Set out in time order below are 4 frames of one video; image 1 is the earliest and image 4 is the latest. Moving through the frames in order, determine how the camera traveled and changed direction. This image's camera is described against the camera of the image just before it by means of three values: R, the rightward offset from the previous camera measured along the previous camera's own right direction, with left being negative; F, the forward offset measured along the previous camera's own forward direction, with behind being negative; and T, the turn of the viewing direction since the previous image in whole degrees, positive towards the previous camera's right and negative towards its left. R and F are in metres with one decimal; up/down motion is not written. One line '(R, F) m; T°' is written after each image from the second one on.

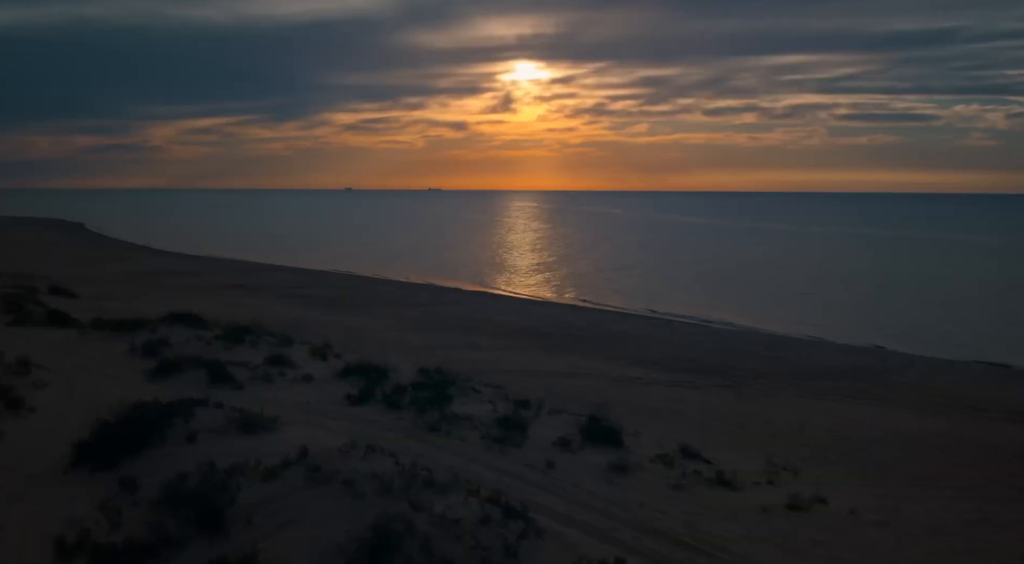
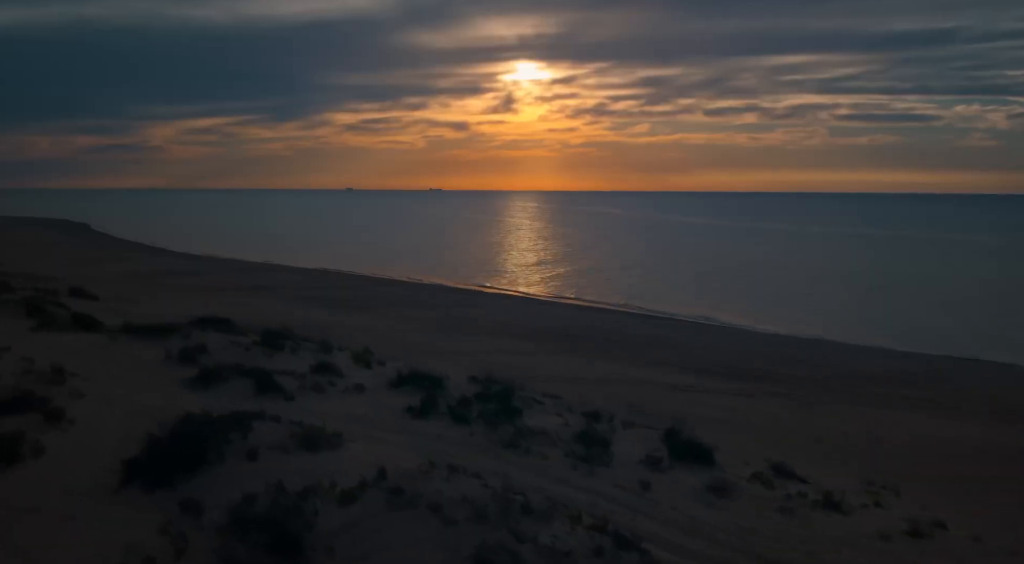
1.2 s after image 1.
(-0.9, +0.6) m; 0°
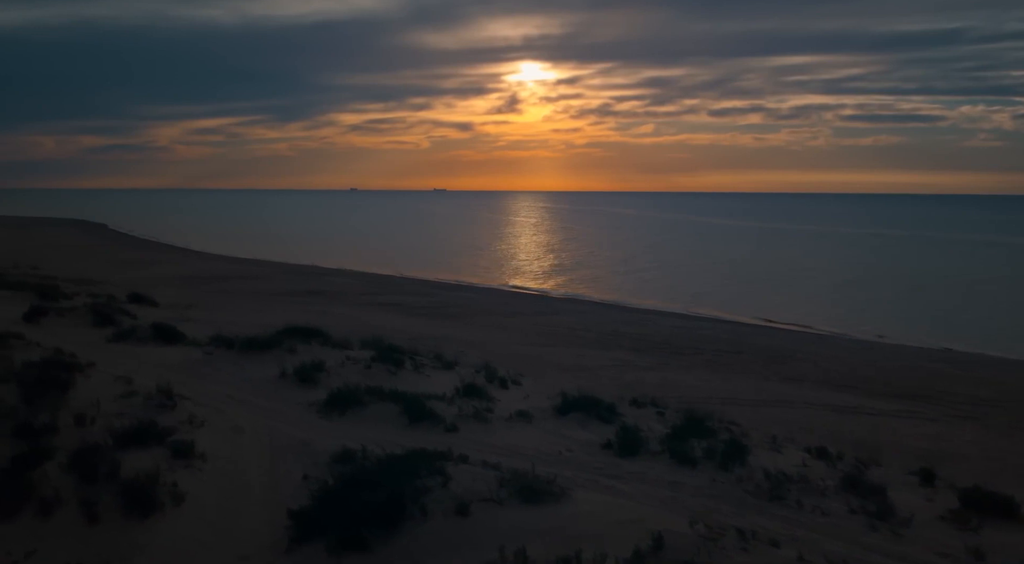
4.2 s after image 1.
(-2.2, +1.4) m; 0°
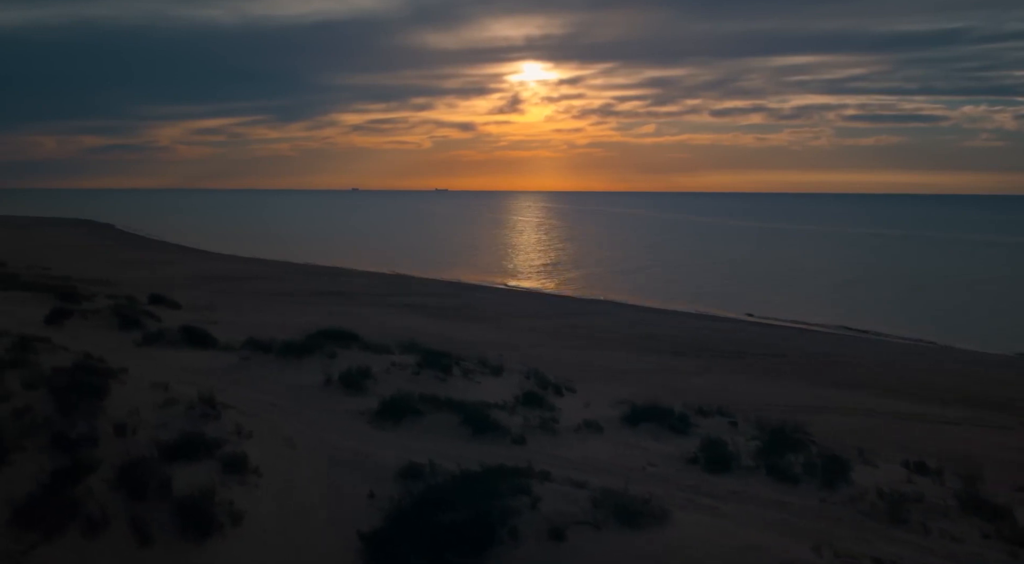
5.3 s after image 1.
(-0.8, +0.5) m; 0°
